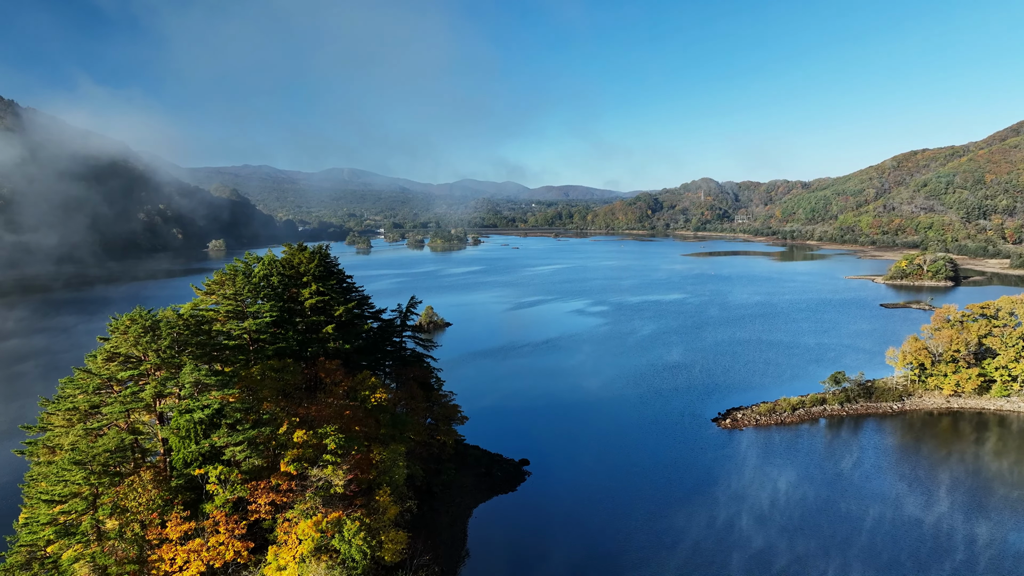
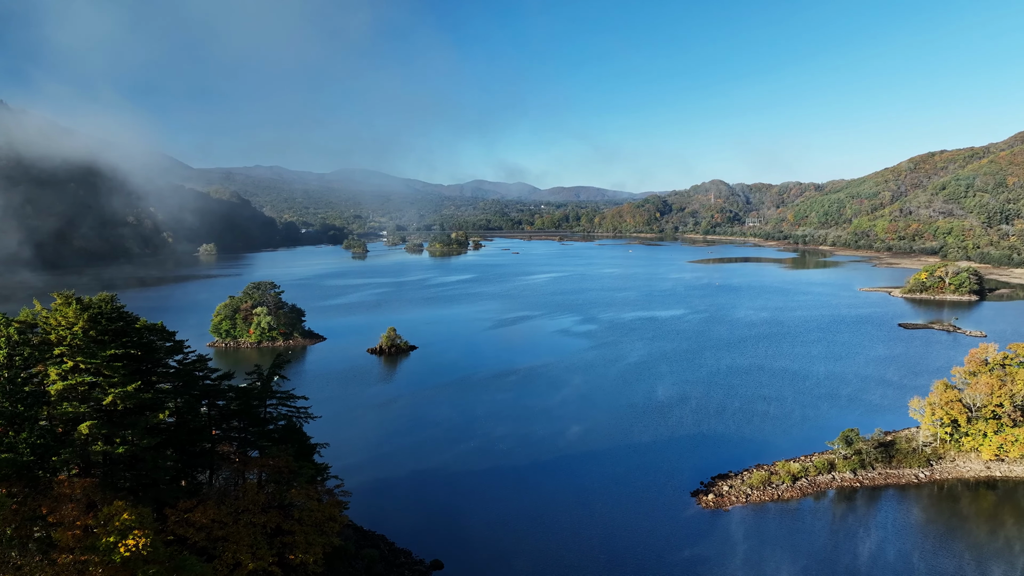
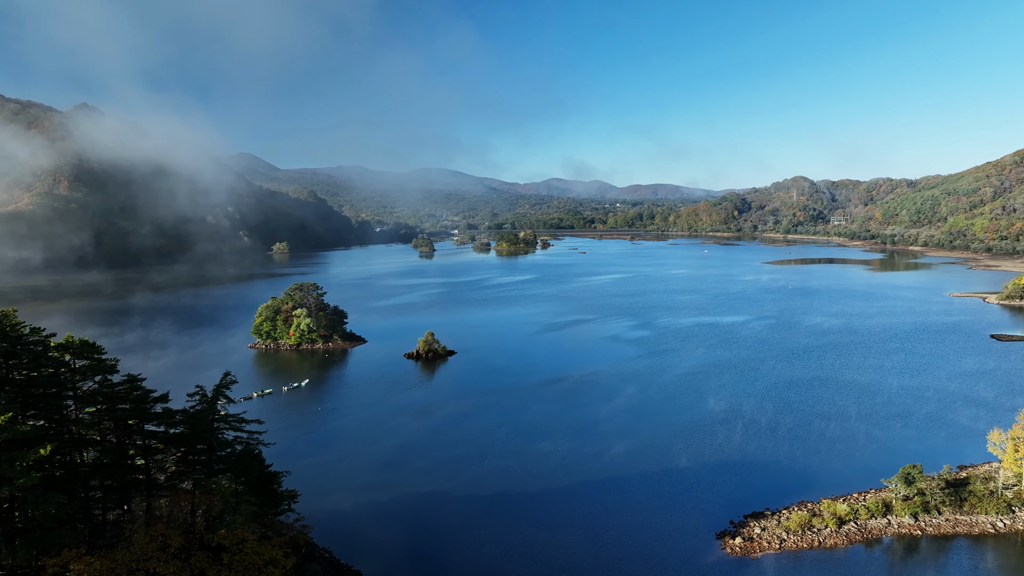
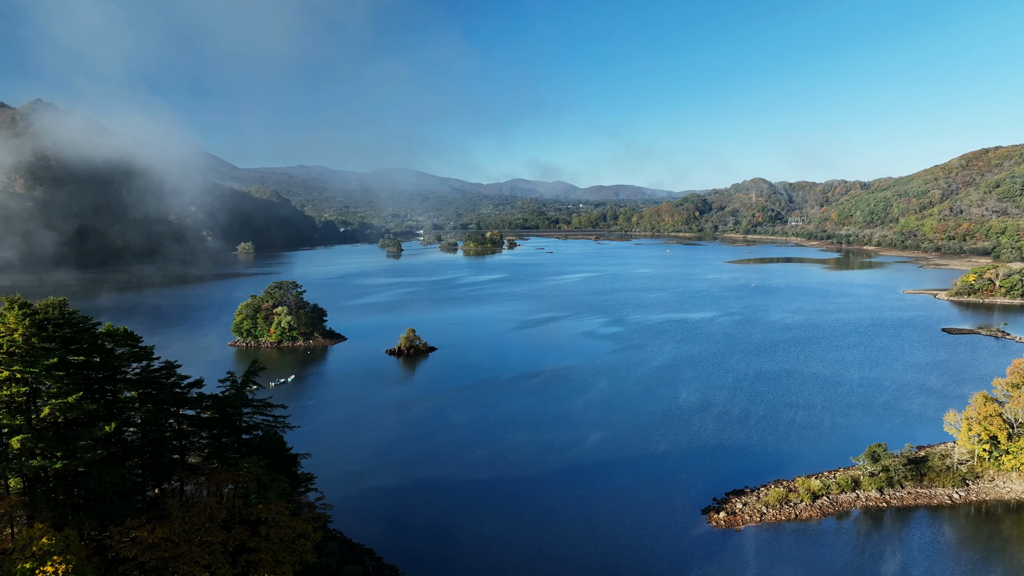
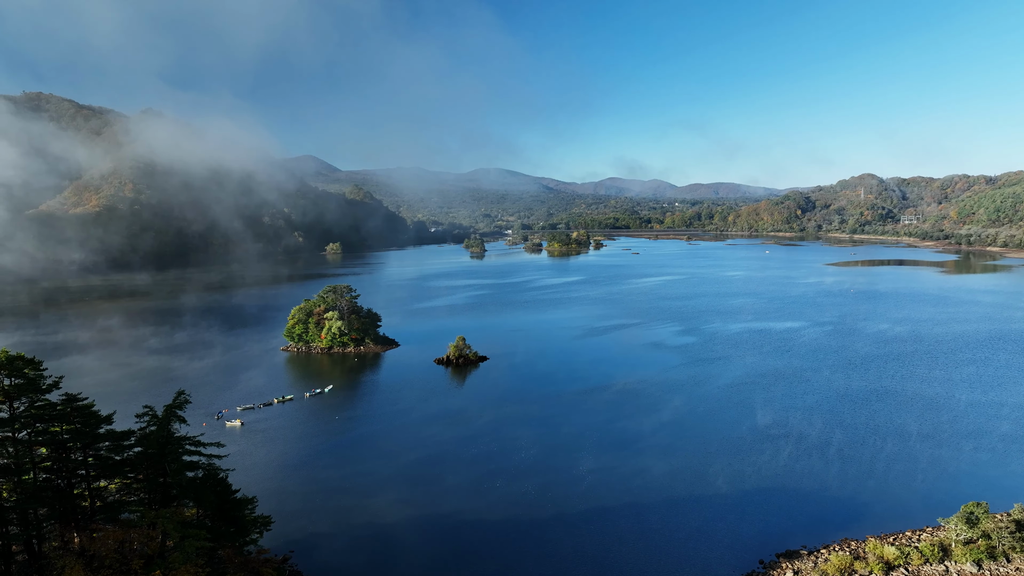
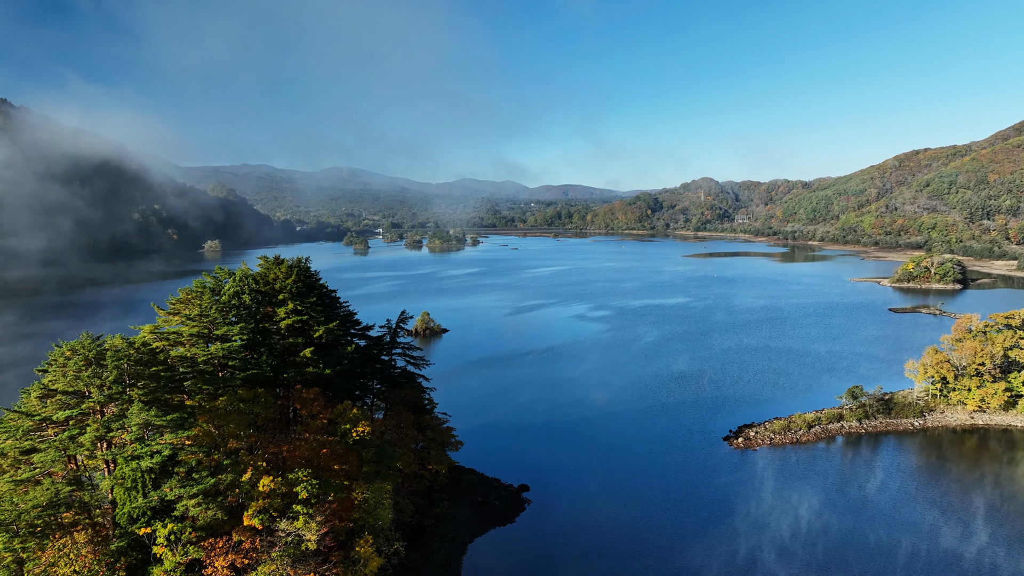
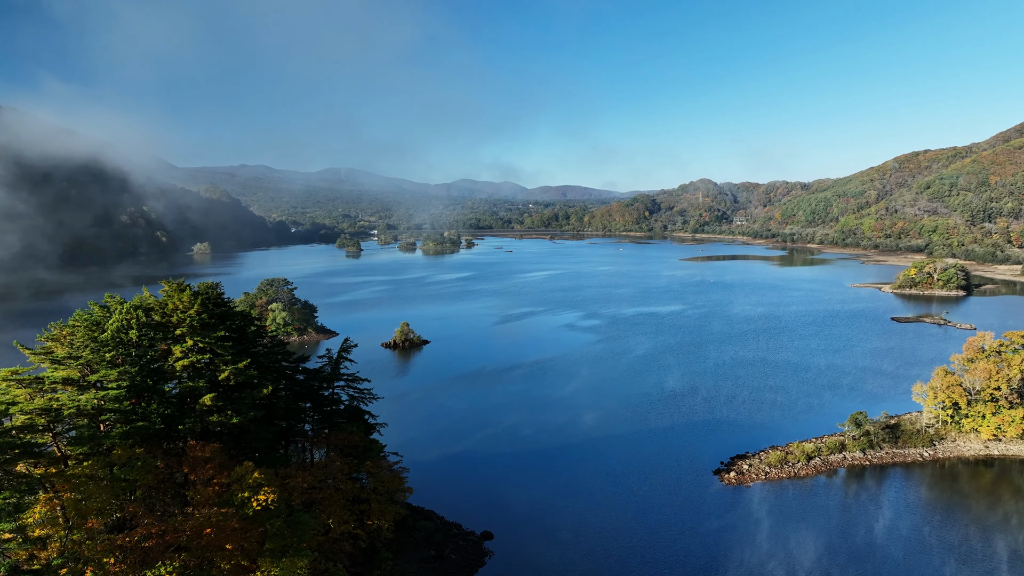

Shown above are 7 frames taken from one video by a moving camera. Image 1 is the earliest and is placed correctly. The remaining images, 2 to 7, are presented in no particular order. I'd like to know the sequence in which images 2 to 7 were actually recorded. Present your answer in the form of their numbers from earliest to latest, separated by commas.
6, 7, 2, 4, 3, 5
